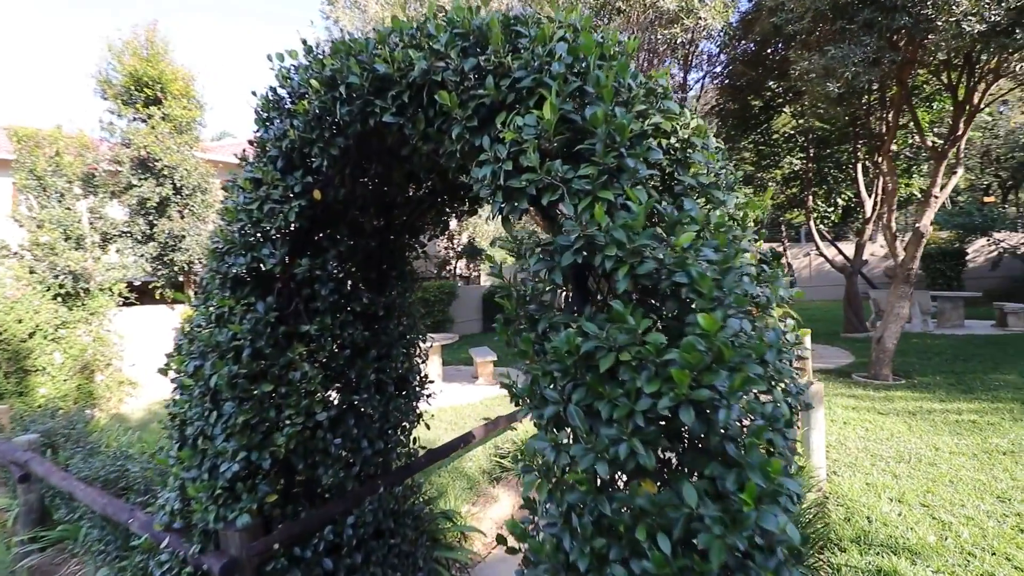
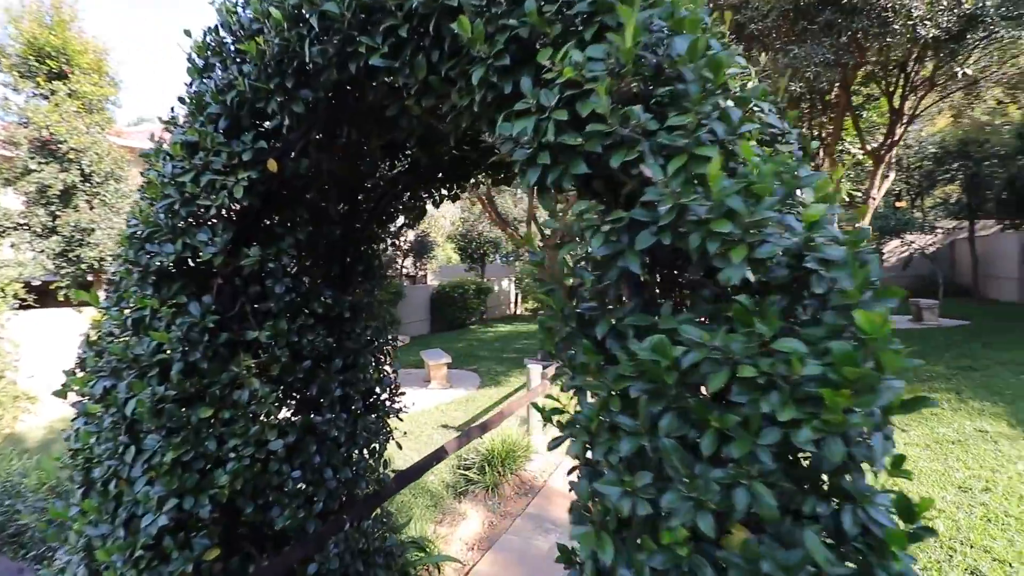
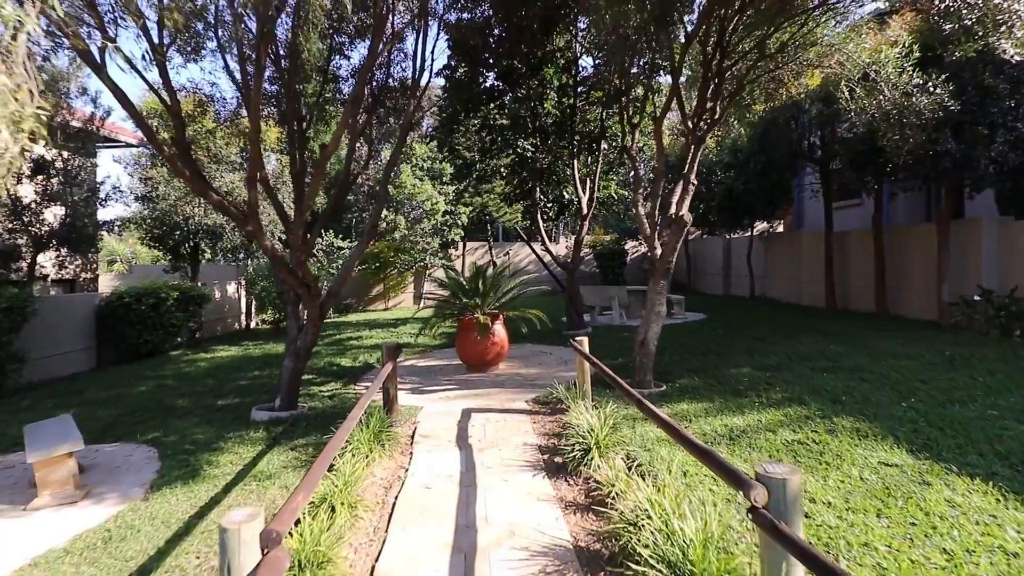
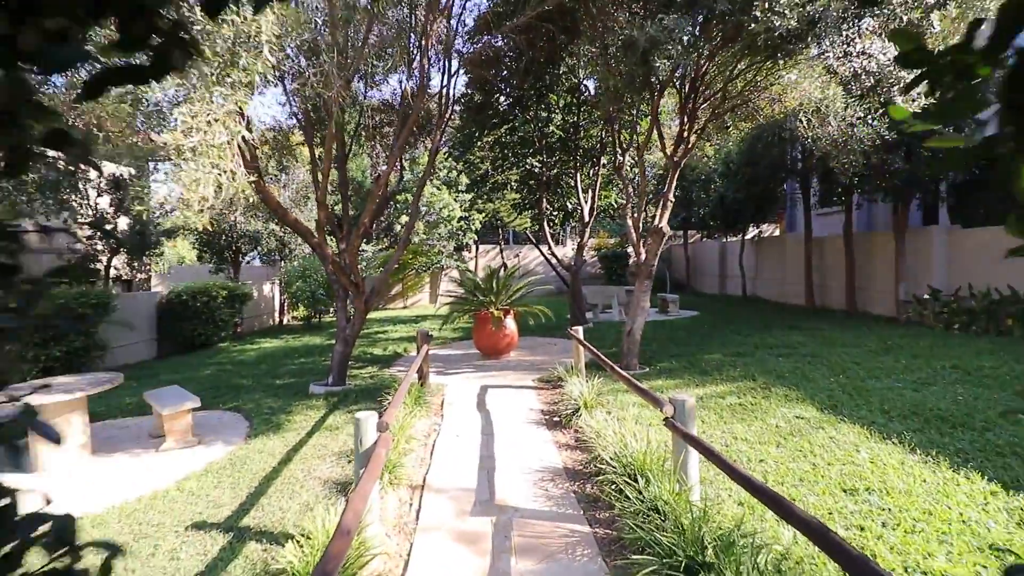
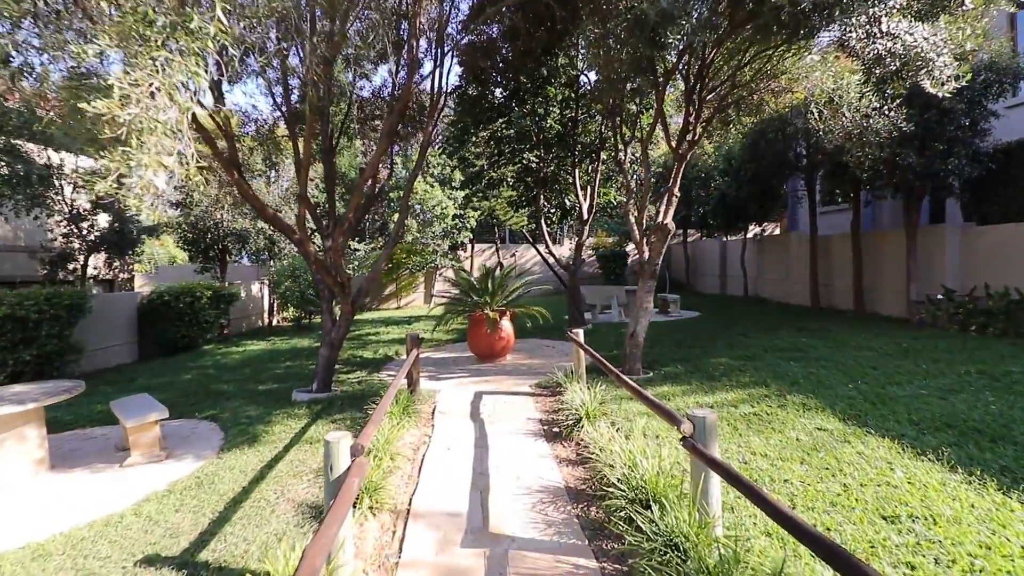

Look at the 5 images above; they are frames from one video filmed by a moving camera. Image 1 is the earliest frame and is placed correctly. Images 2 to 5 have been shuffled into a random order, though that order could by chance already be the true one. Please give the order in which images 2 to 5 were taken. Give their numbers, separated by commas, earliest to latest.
2, 4, 5, 3
